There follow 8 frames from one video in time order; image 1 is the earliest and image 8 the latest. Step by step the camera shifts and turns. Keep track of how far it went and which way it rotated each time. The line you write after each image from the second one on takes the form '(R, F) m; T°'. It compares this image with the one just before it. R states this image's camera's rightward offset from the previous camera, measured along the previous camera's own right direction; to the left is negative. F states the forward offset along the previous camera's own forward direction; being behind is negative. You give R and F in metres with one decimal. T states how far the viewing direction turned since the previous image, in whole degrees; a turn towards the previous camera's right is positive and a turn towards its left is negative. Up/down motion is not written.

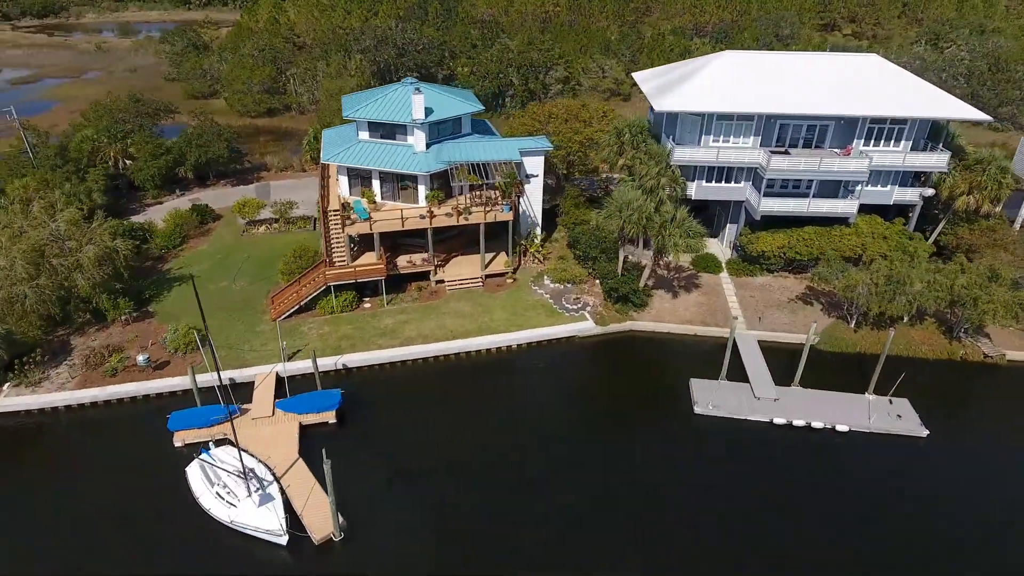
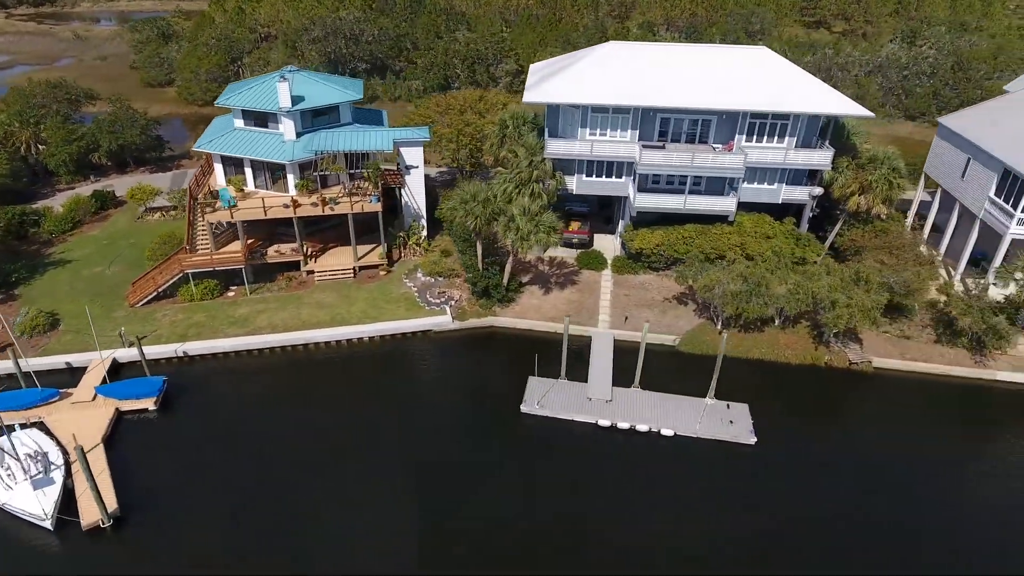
(+8.7, +0.8) m; -2°
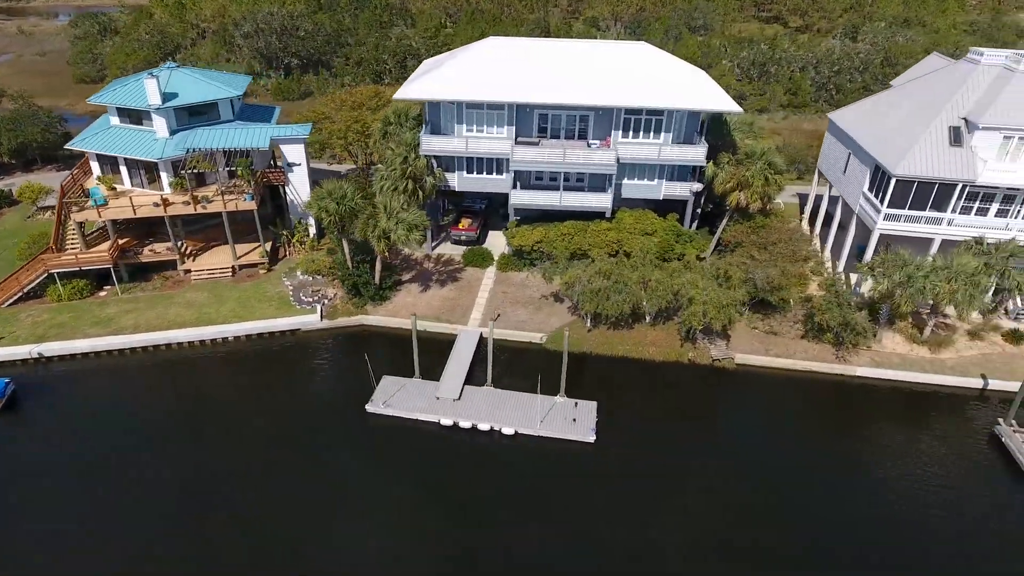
(+6.5, +0.2) m; +1°
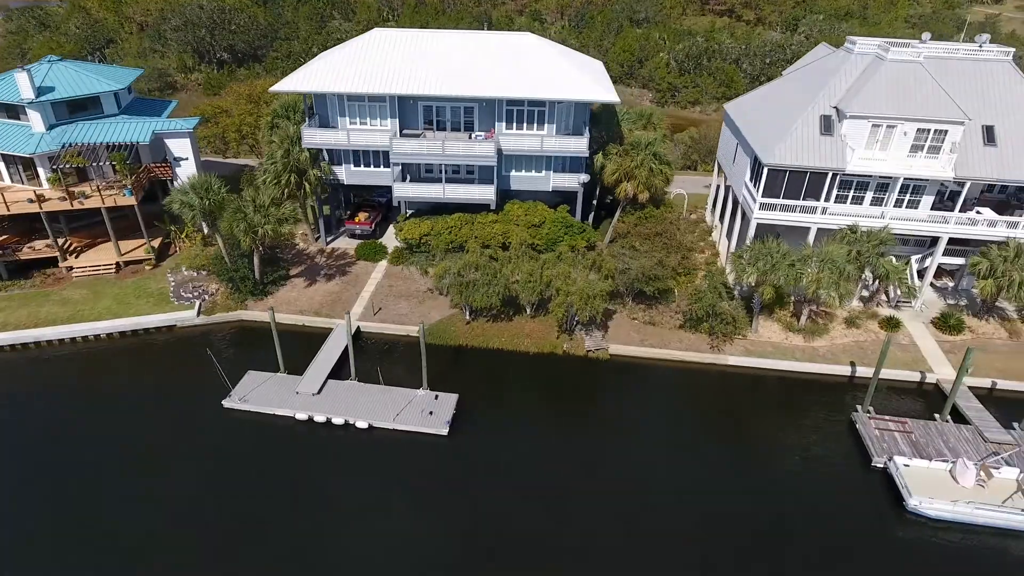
(+5.7, +0.1) m; +1°
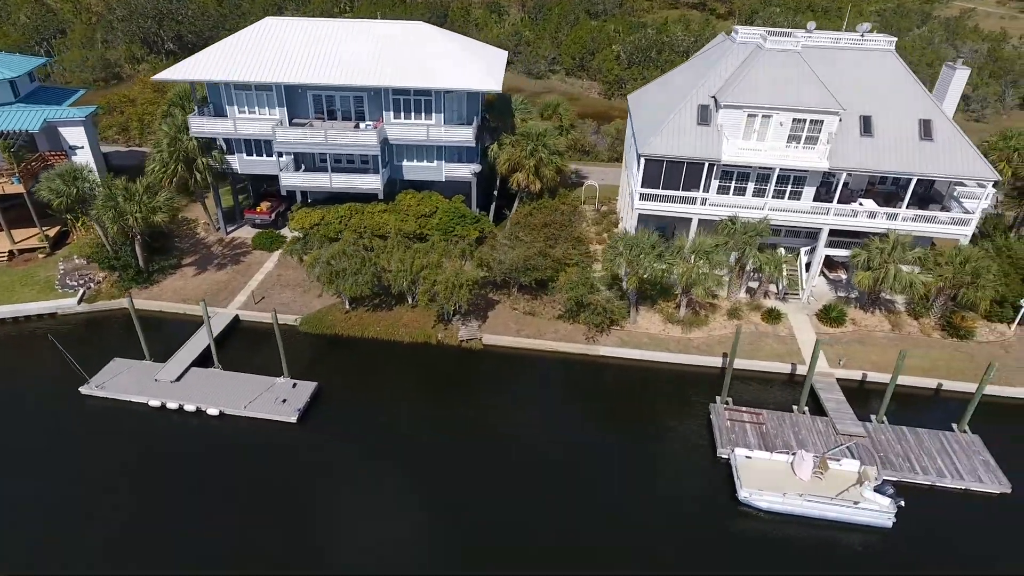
(+6.5, +0.1) m; 0°
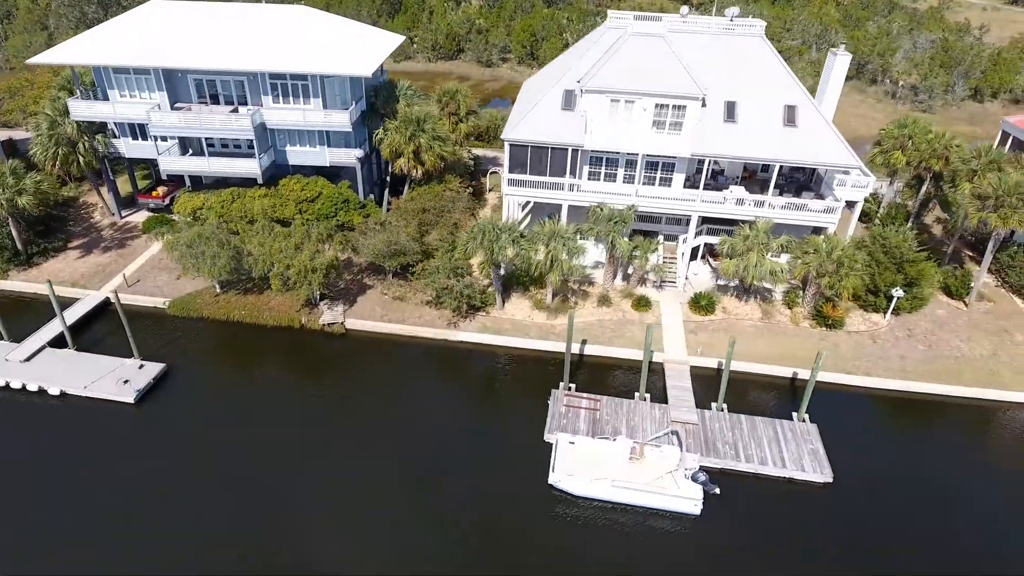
(+7.3, +0.1) m; -1°
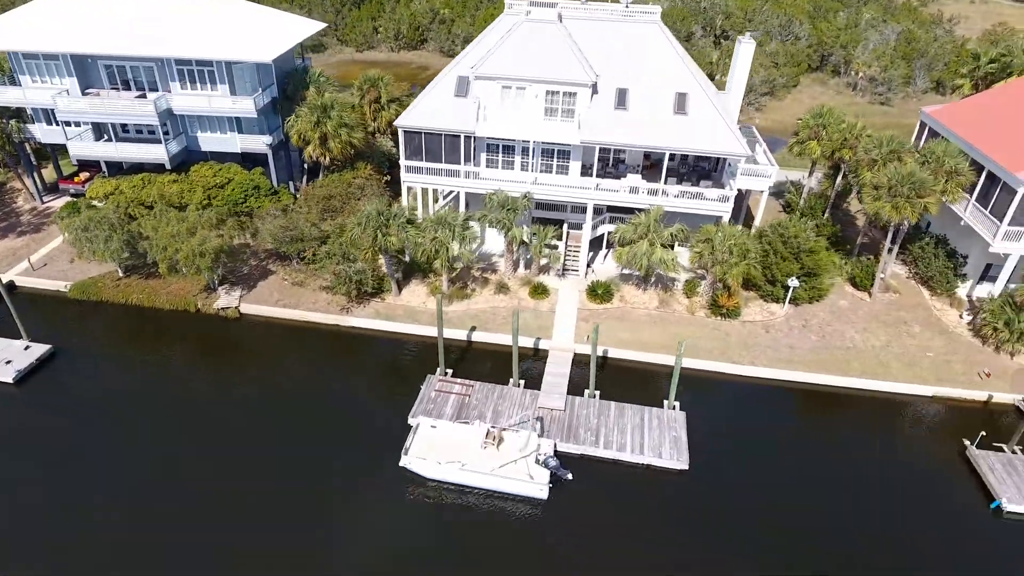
(+5.8, 0.0) m; -1°
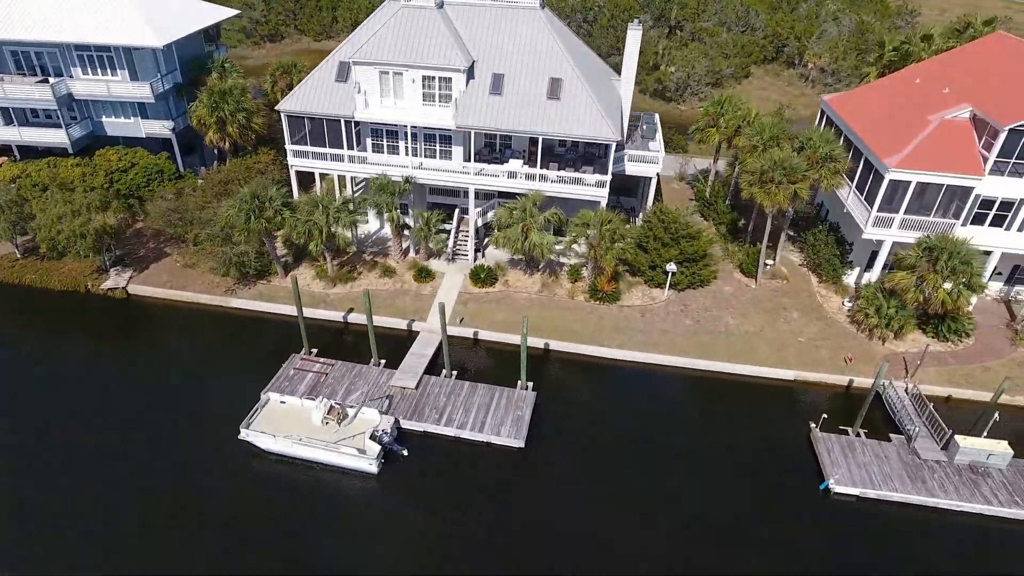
(+6.6, -0.4) m; -1°
